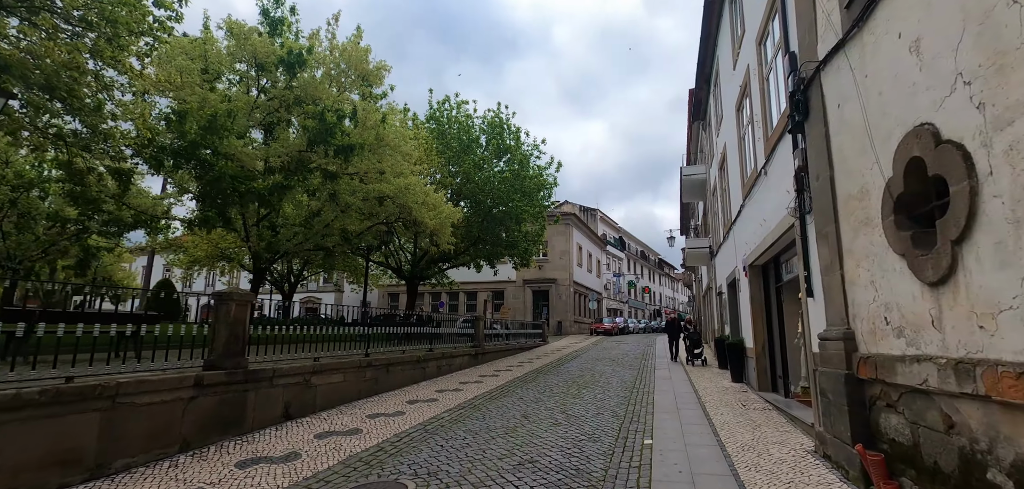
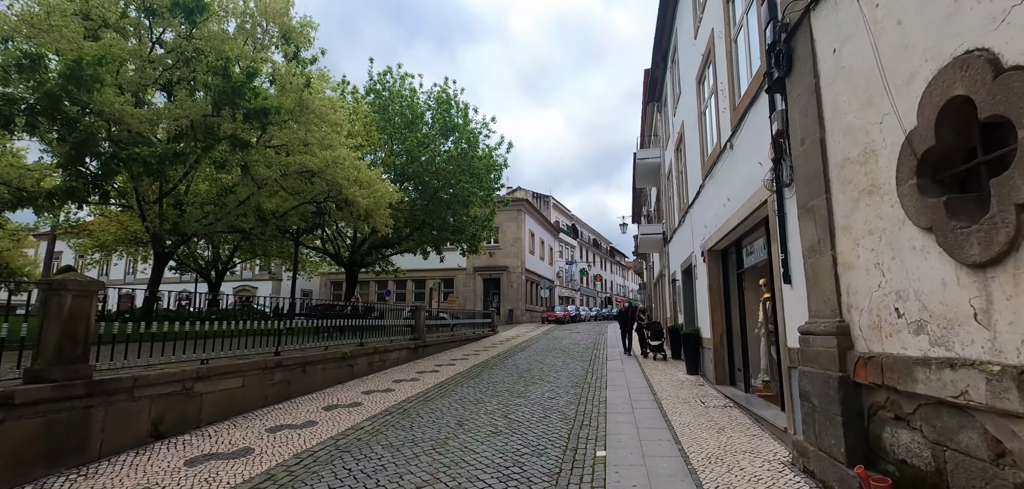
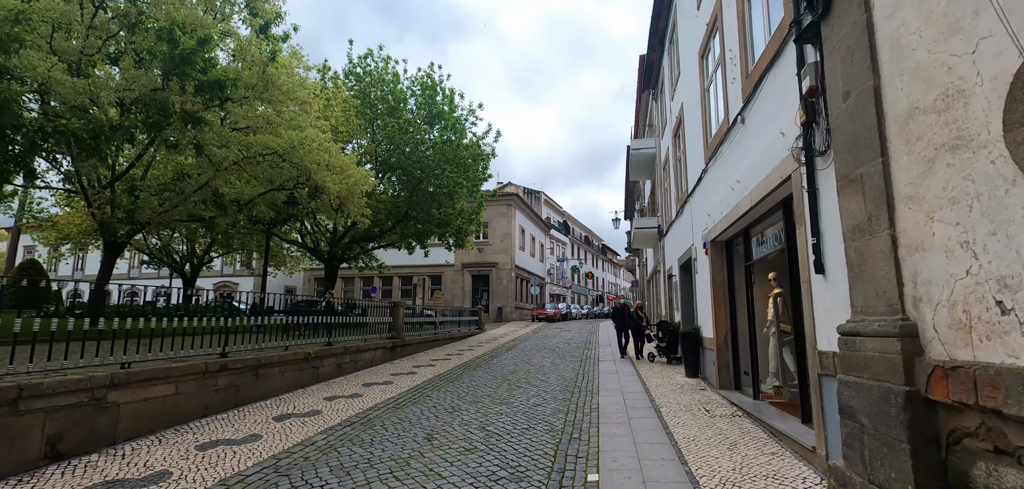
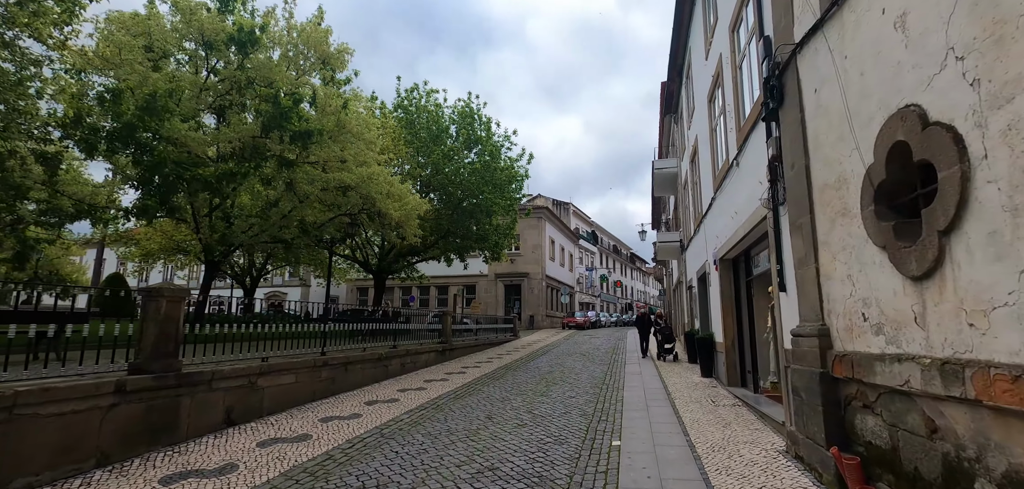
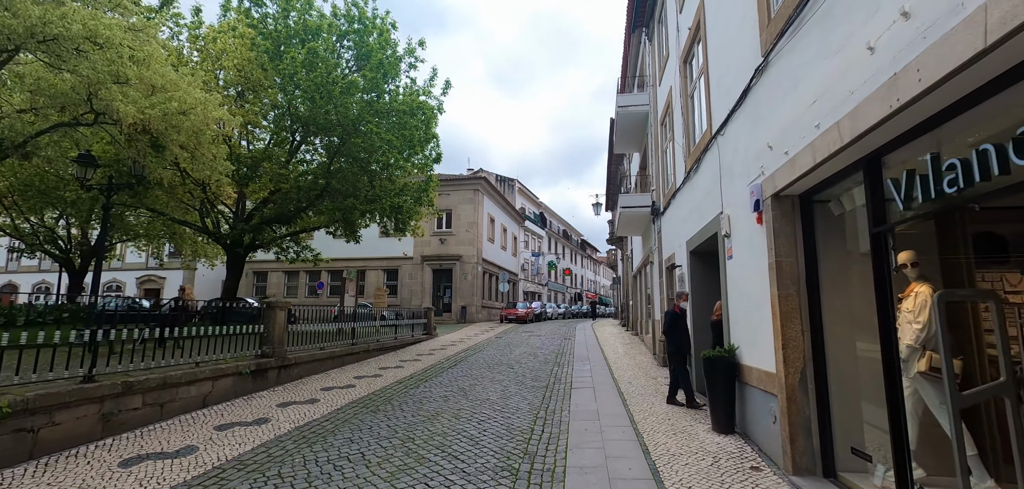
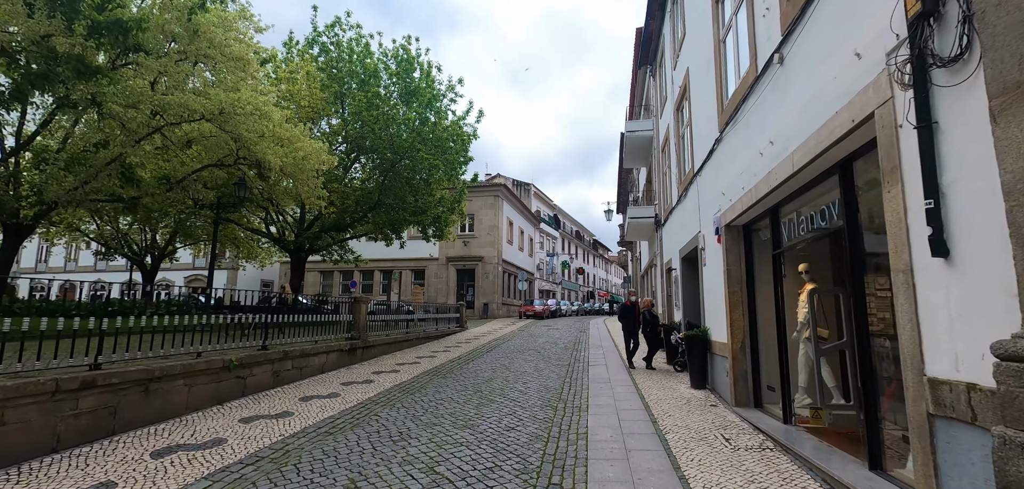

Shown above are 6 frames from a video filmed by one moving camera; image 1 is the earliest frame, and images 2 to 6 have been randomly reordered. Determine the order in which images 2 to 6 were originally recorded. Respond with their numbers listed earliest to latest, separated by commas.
4, 2, 3, 6, 5
